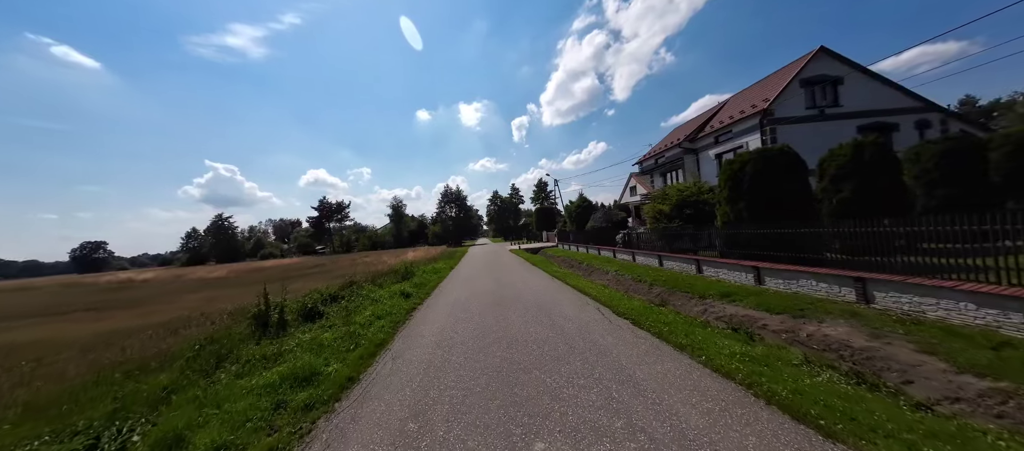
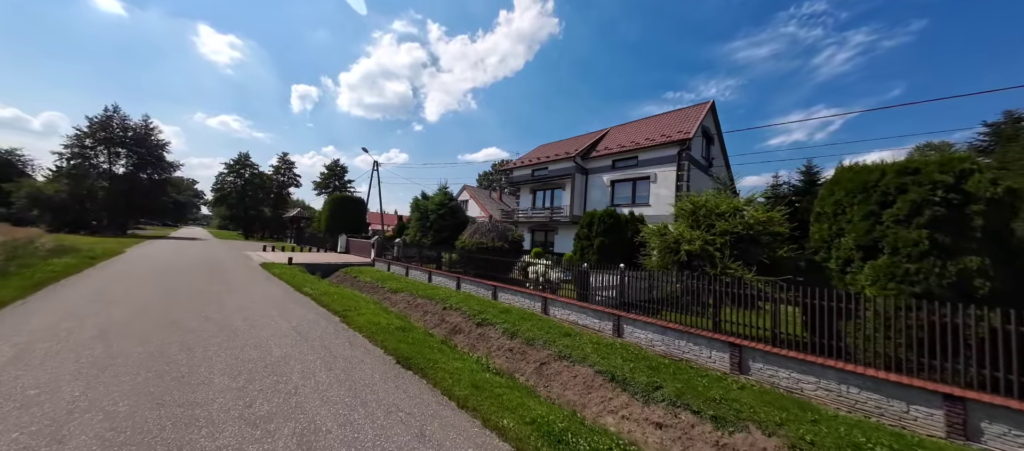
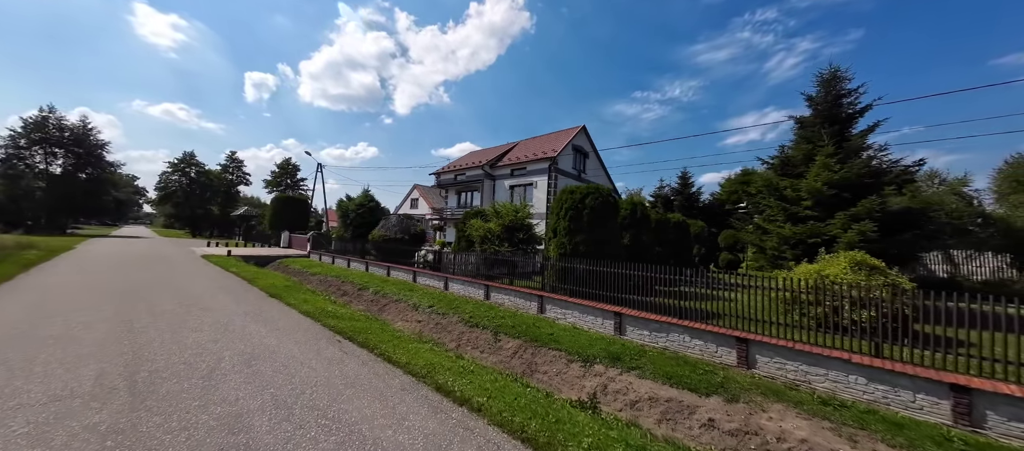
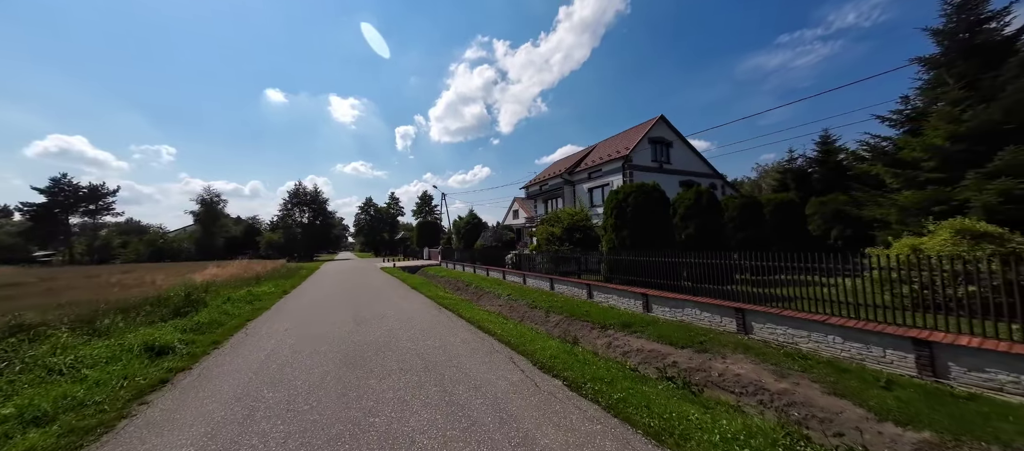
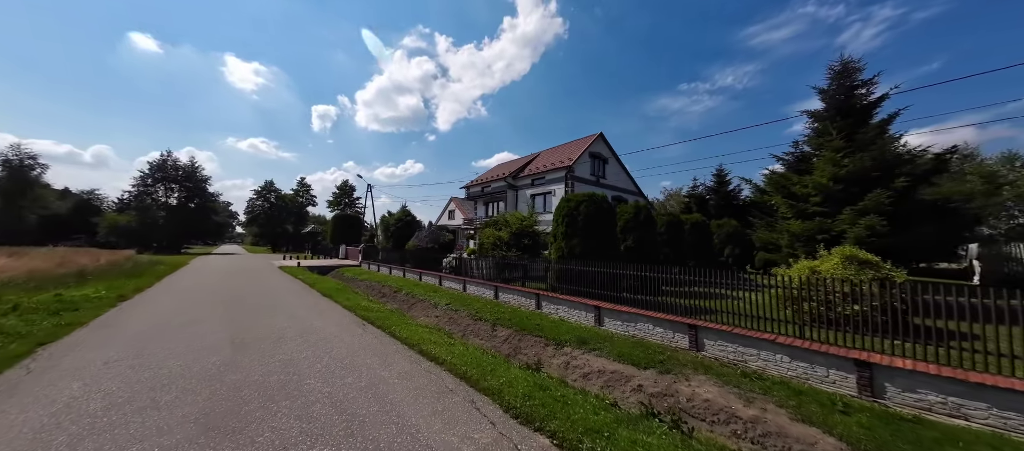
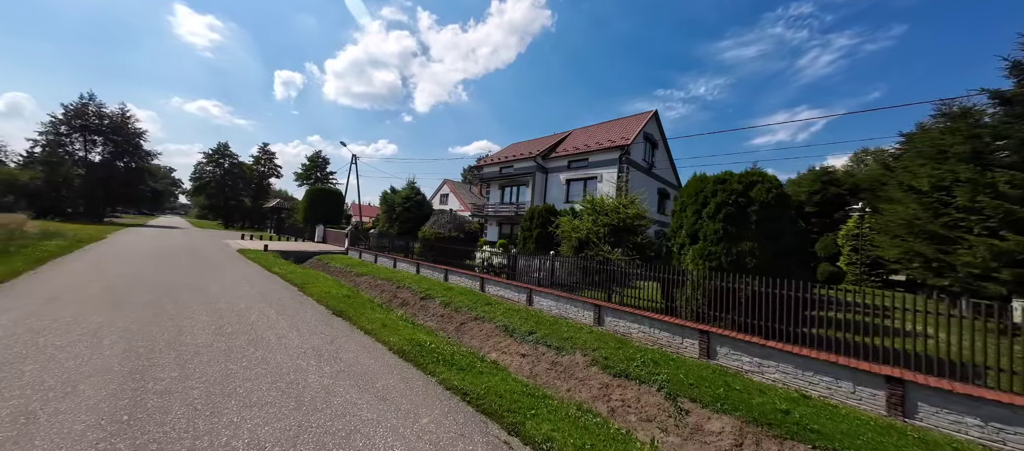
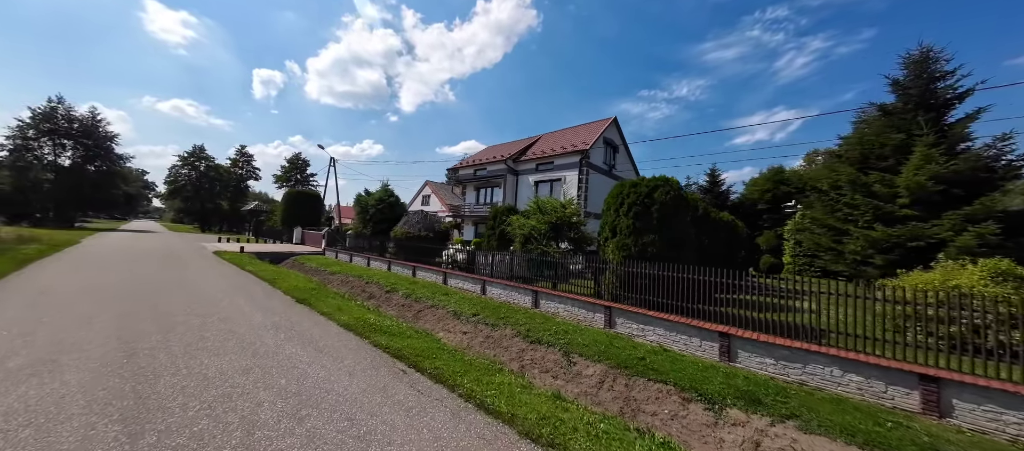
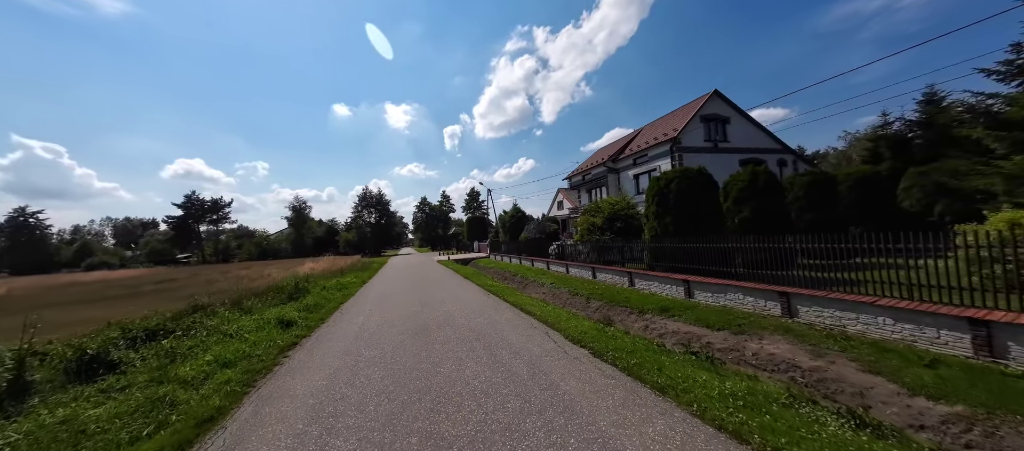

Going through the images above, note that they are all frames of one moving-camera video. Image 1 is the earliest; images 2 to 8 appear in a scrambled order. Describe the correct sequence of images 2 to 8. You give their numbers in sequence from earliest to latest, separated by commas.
8, 4, 5, 3, 7, 6, 2
